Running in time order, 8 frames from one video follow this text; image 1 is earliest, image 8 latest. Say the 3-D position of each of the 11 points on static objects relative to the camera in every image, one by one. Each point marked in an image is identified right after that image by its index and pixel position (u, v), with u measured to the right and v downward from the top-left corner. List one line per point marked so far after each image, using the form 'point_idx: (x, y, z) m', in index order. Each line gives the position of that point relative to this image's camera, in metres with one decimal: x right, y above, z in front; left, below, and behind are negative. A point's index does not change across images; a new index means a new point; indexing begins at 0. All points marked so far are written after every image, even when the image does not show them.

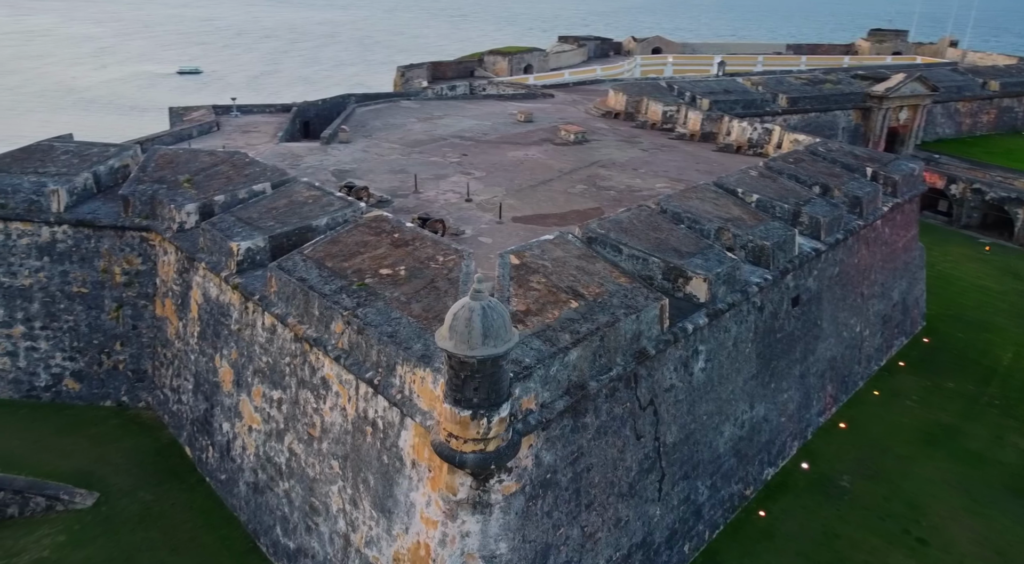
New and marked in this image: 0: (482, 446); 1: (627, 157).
0: (-0.2, -1.1, +5.2) m
1: (+1.8, +2.0, +12.7) m
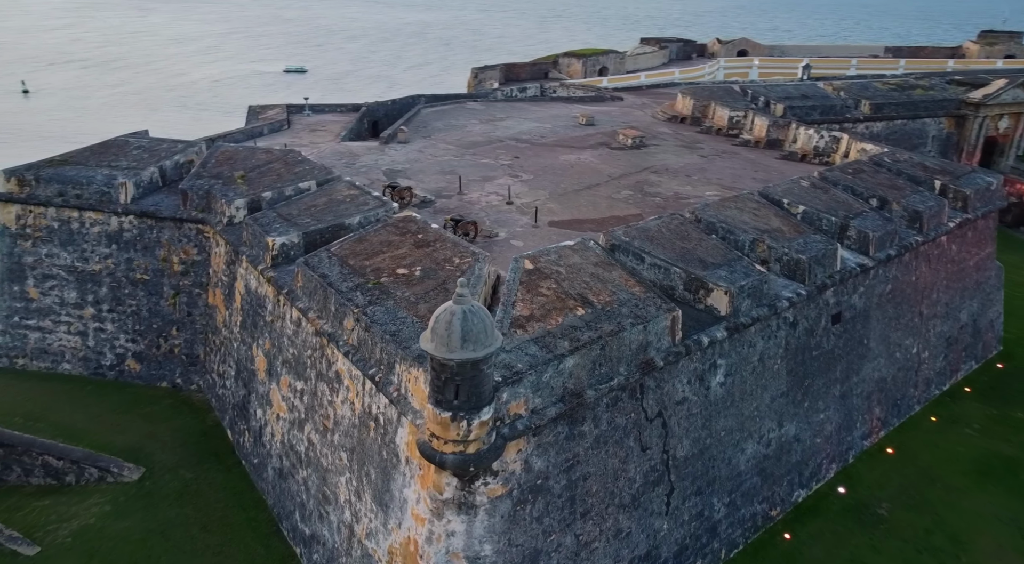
0: (-0.3, -1.1, +5.3) m
1: (+2.6, +1.8, +12.5) m
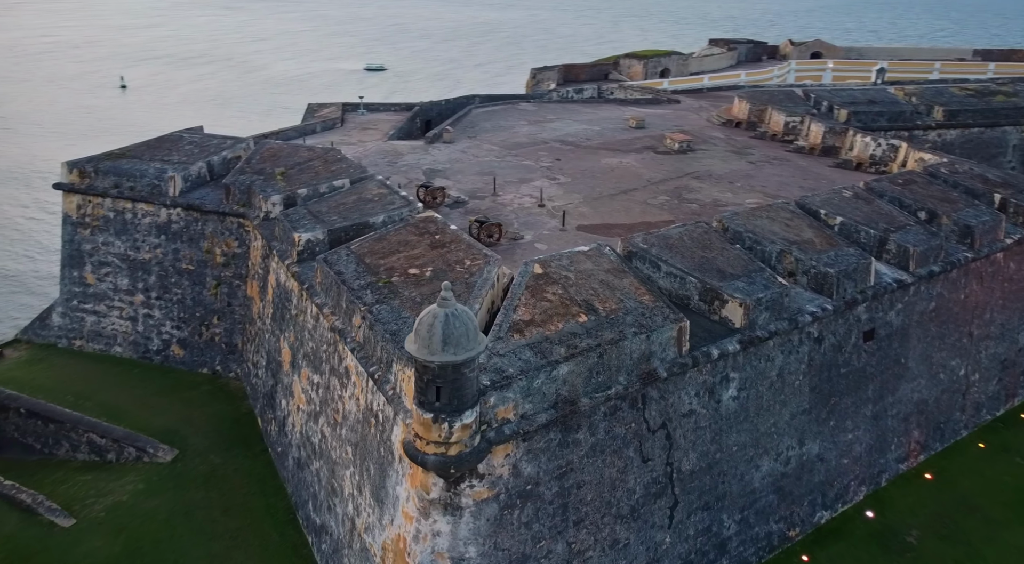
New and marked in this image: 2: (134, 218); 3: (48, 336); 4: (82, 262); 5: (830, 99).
0: (-0.5, -1.1, +5.3) m
1: (+3.3, +1.7, +12.2) m
2: (-5.0, +0.8, +10.4) m
3: (-6.4, -0.8, +11.1) m
4: (-5.8, +0.3, +10.8) m
5: (+6.6, +3.8, +16.3) m
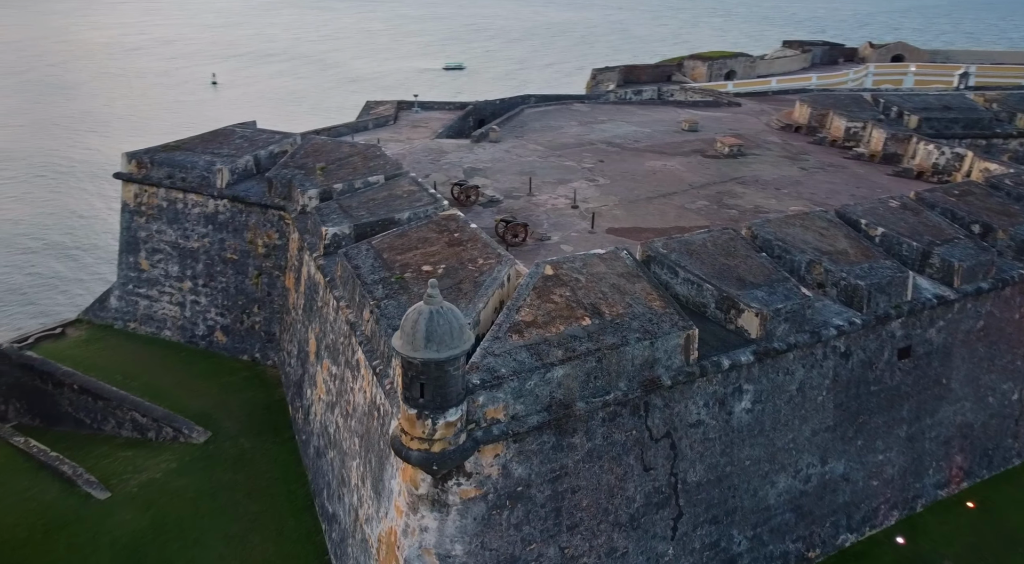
0: (-0.6, -1.1, +5.4) m
1: (+3.9, +1.6, +11.8) m
2: (-4.5, +1.0, +10.9) m
3: (-6.0, -0.5, +11.7) m
4: (-5.4, +0.5, +11.3) m
5: (+7.7, +3.5, +15.6) m
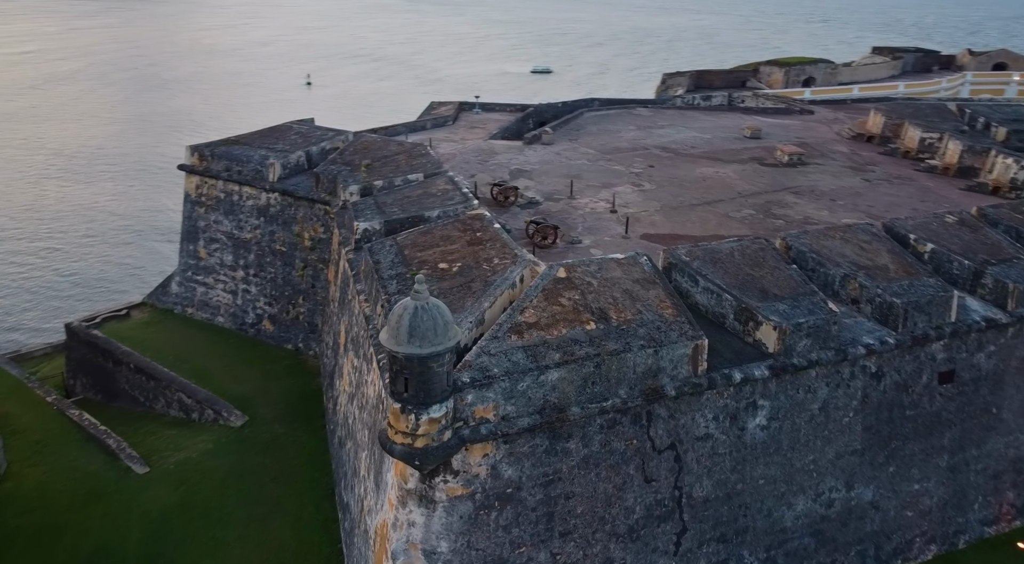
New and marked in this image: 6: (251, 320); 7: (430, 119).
0: (-0.7, -1.1, +5.4) m
1: (+4.6, +1.4, +11.3) m
2: (-3.9, +1.2, +11.3) m
3: (-5.3, -0.3, +12.2) m
4: (-4.7, +0.7, +11.9) m
5: (+8.8, +3.1, +14.7) m
6: (-3.8, -0.6, +11.7) m
7: (-1.5, +2.9, +14.2) m
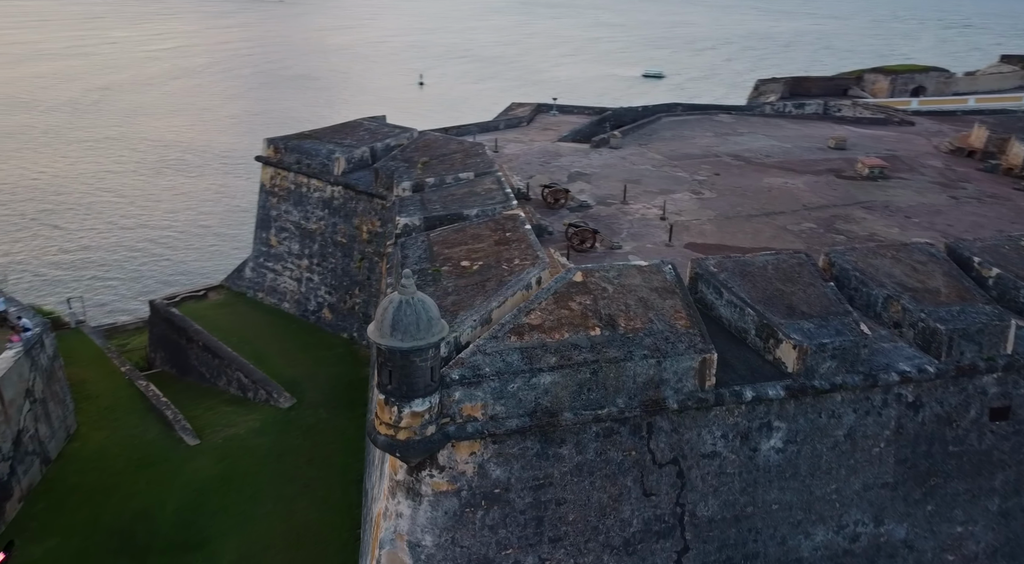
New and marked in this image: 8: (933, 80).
0: (-0.8, -1.0, +5.5) m
1: (+5.4, +1.1, +10.6) m
2: (-3.0, +1.3, +11.8) m
3: (-4.4, -0.1, +12.9) m
4: (-3.8, +0.9, +12.4) m
5: (+10.1, +2.5, +13.4) m
6: (-3.0, -0.4, +12.1) m
7: (-0.1, +2.9, +14.3) m
8: (+10.5, +5.0, +19.6) m
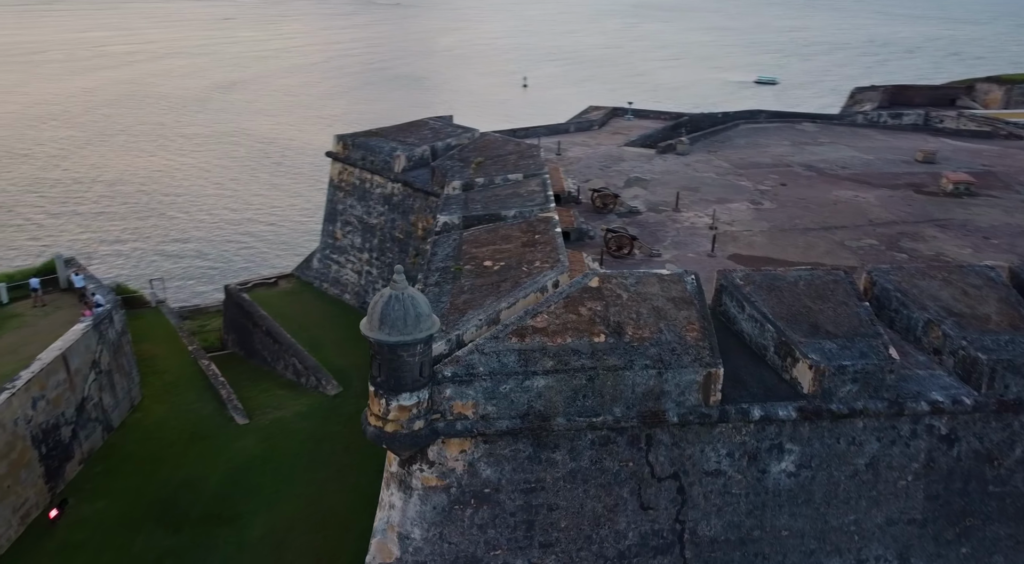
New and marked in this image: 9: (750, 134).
0: (-0.9, -1.0, +5.6) m
1: (+6.0, +0.7, +9.9) m
2: (-2.1, +1.4, +12.1) m
3: (-3.4, +0.1, +13.4) m
4: (-2.8, +1.0, +12.9) m
5: (+11.1, +1.9, +12.0) m
6: (-2.2, -0.3, +12.5) m
7: (+1.1, +2.9, +14.2) m
8: (+12.4, +4.4, +18.1) m
9: (+4.2, +2.6, +14.0) m
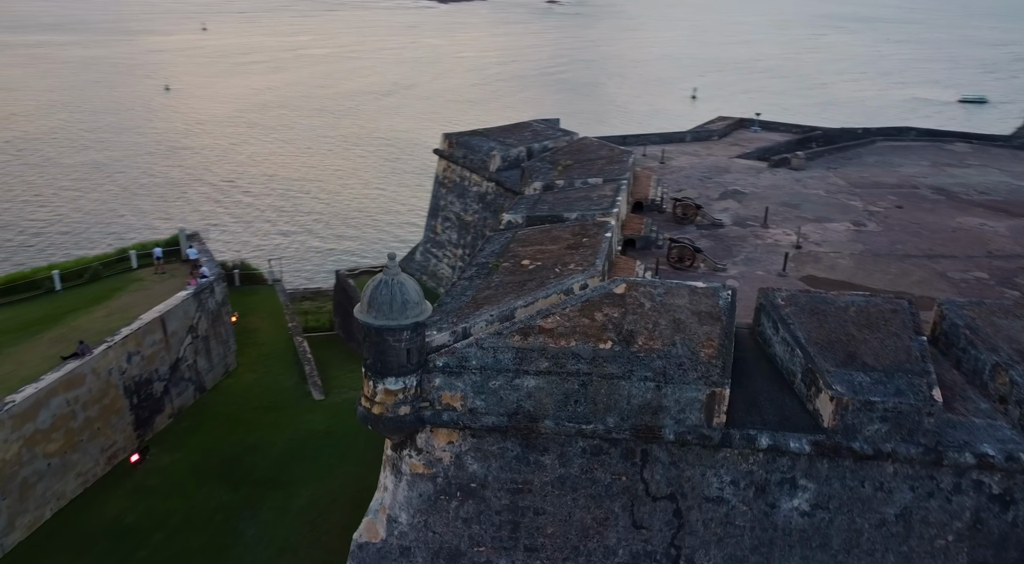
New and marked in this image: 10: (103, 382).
0: (-1.0, -0.9, +5.7) m
1: (+6.8, +0.2, +8.4) m
2: (-0.6, +1.5, +12.3) m
3: (-1.7, +0.2, +13.9) m
4: (-1.2, +1.1, +13.2) m
5: (+12.3, +0.9, +9.4) m
6: (-0.7, -0.2, +12.7) m
7: (+3.1, +2.6, +13.7) m
8: (+15.1, +3.1, +15.1) m
9: (+6.0, +2.1, +12.8) m
10: (-4.5, -1.1, +8.8) m
